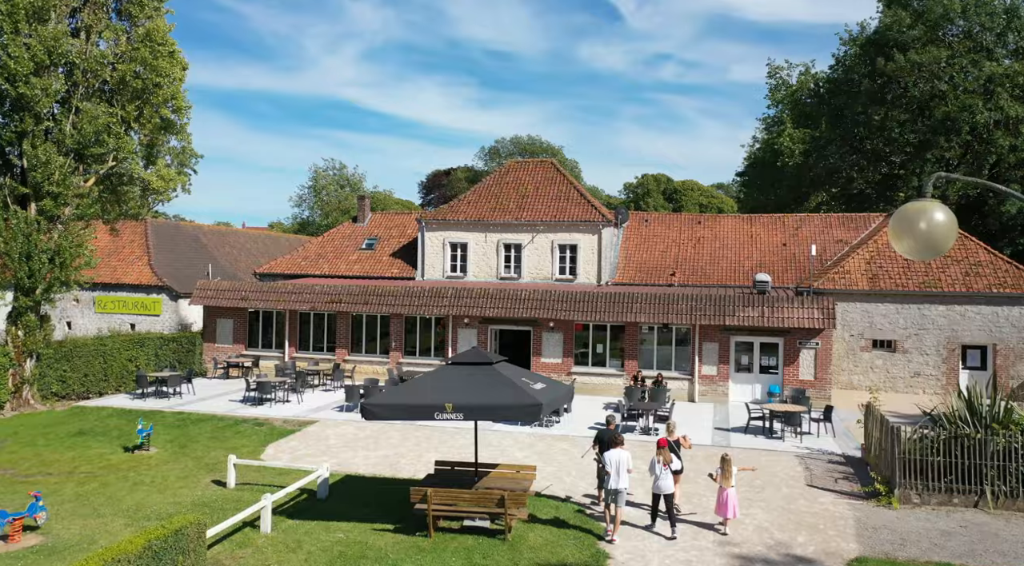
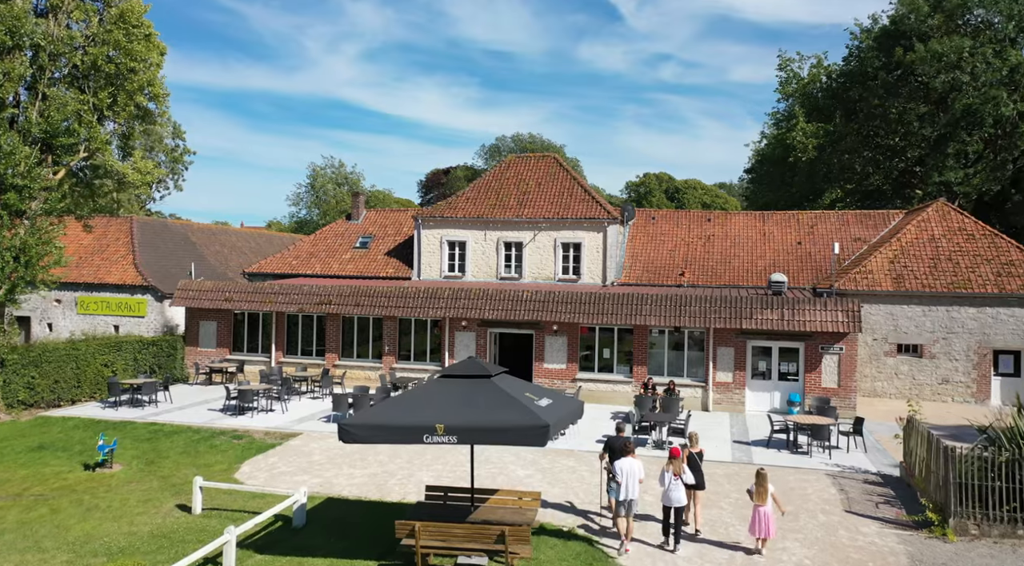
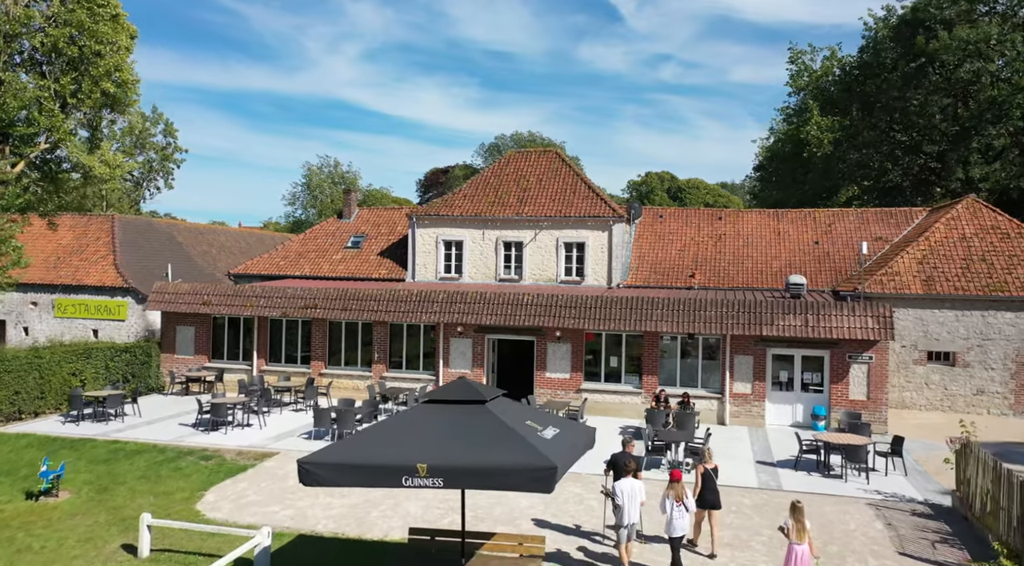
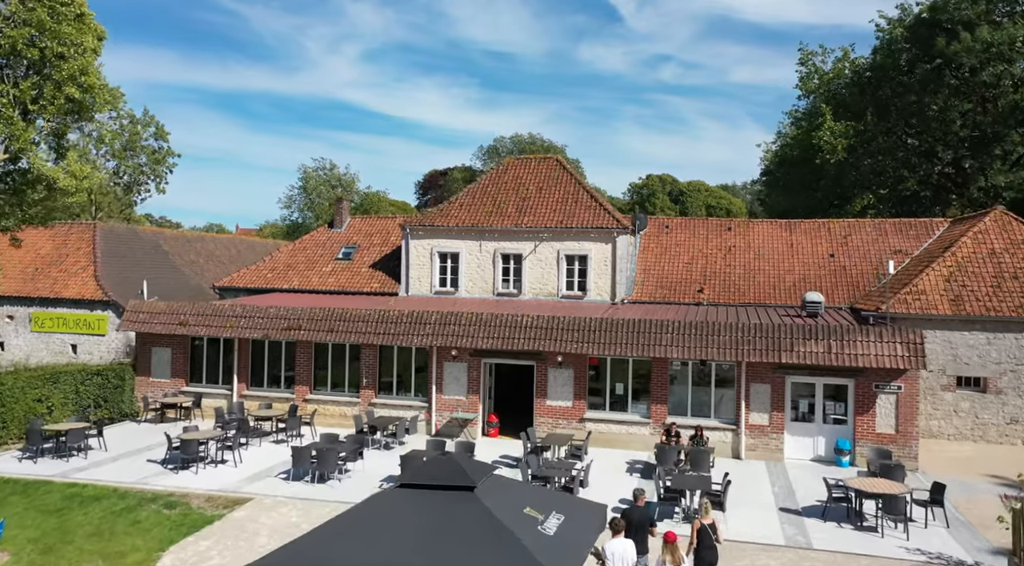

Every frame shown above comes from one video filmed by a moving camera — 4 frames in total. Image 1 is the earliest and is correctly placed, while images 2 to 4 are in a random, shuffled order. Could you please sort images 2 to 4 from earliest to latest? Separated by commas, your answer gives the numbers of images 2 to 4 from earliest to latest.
2, 3, 4
